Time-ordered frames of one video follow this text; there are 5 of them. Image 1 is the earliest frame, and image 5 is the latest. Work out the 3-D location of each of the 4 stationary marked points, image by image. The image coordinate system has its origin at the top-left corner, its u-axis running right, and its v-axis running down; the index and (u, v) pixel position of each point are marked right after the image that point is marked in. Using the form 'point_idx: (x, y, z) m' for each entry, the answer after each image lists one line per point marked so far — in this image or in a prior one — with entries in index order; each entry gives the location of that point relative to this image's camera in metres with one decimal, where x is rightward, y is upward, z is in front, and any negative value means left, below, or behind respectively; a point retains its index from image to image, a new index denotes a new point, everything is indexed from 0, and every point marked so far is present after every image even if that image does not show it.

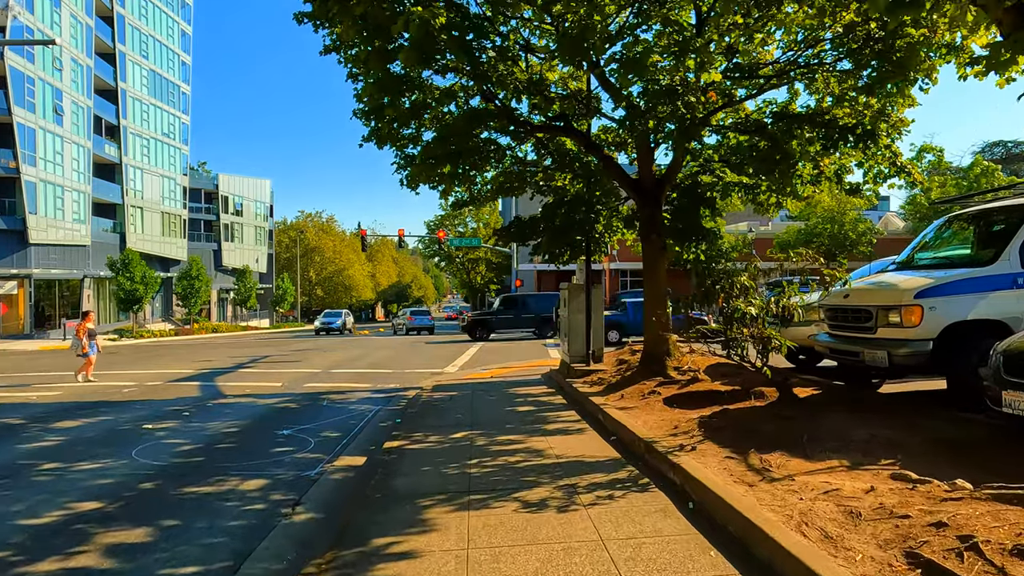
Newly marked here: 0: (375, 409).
0: (-2.4, -2.1, +11.7) m
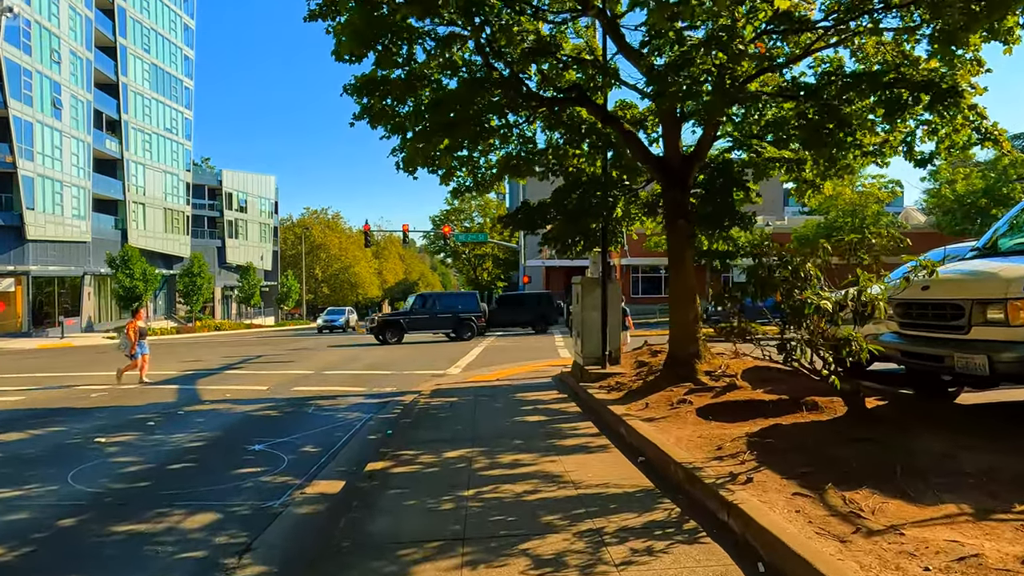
0: (-2.3, -2.0, +10.4) m
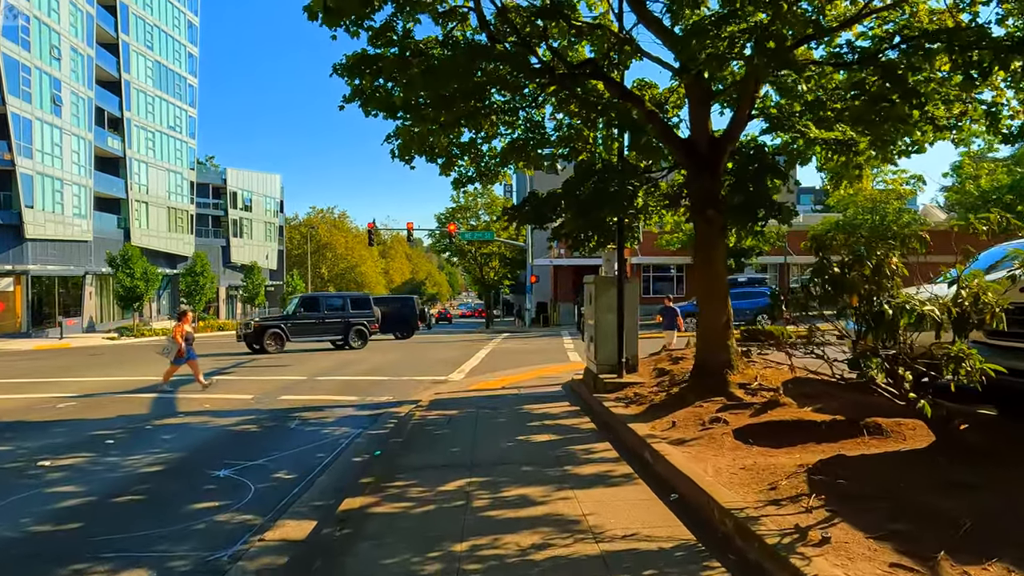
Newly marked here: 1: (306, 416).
0: (-2.2, -2.0, +9.3) m
1: (-3.3, -2.1, +10.7) m
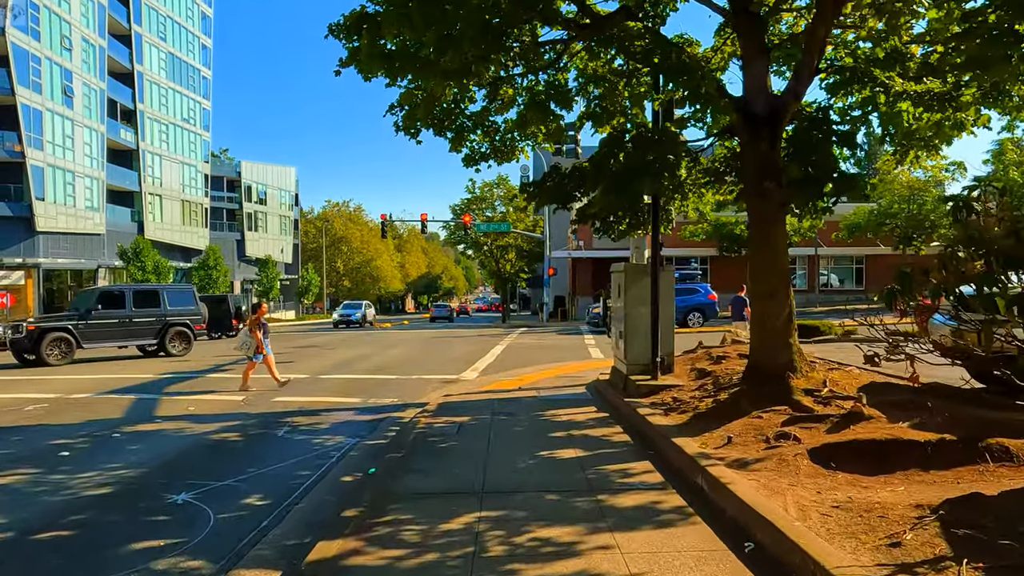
0: (-2.0, -1.9, +8.1) m
1: (-3.0, -1.9, +9.5) m
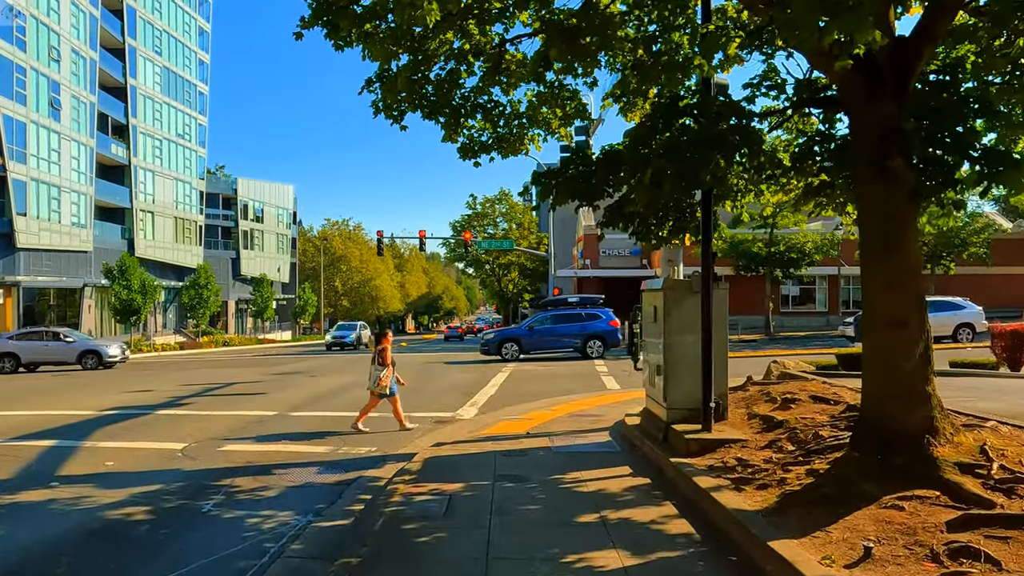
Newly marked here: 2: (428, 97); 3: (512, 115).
0: (-1.9, -2.1, +5.8) m
1: (-3.0, -2.1, +7.2) m
2: (-1.0, +2.4, +8.3) m
3: (0.0, +2.3, +8.8) m
